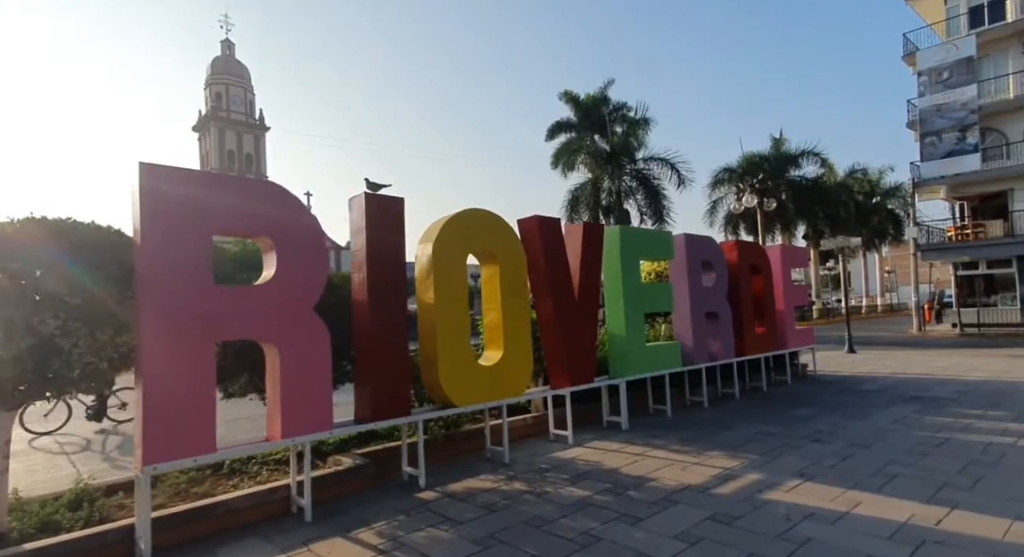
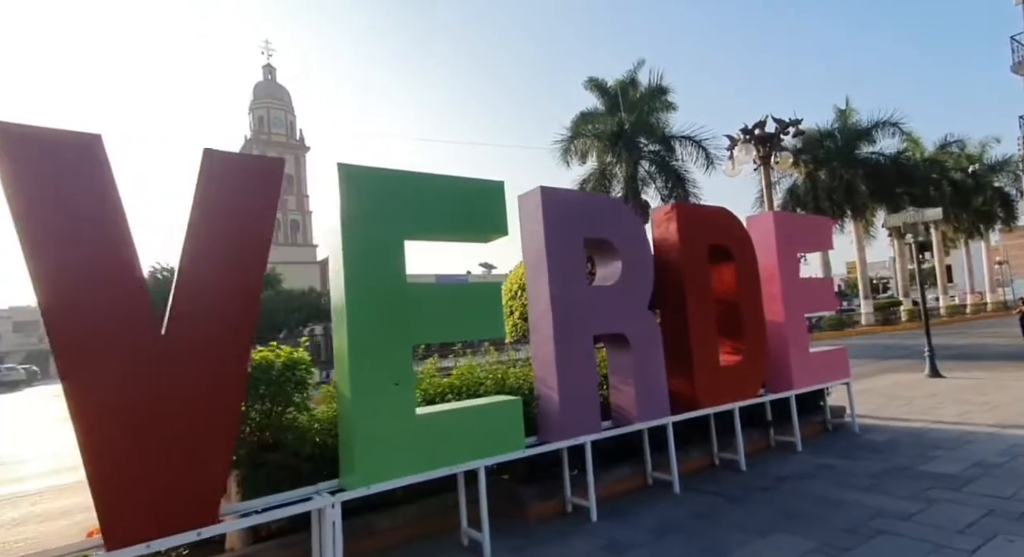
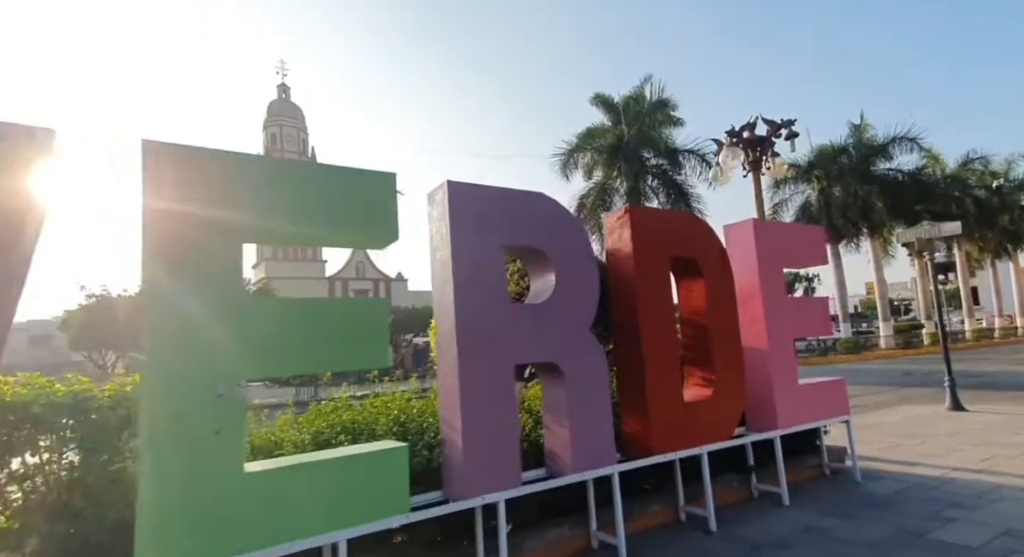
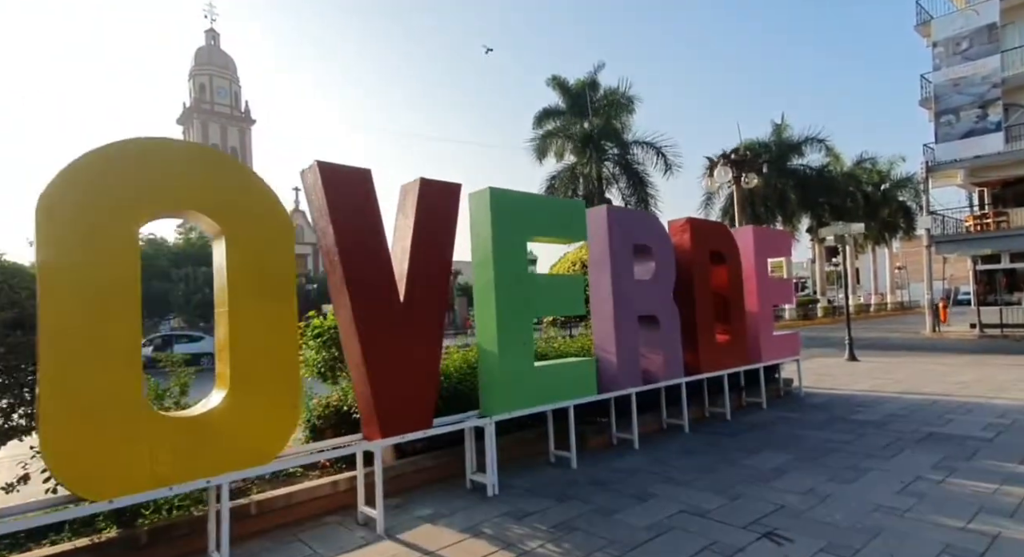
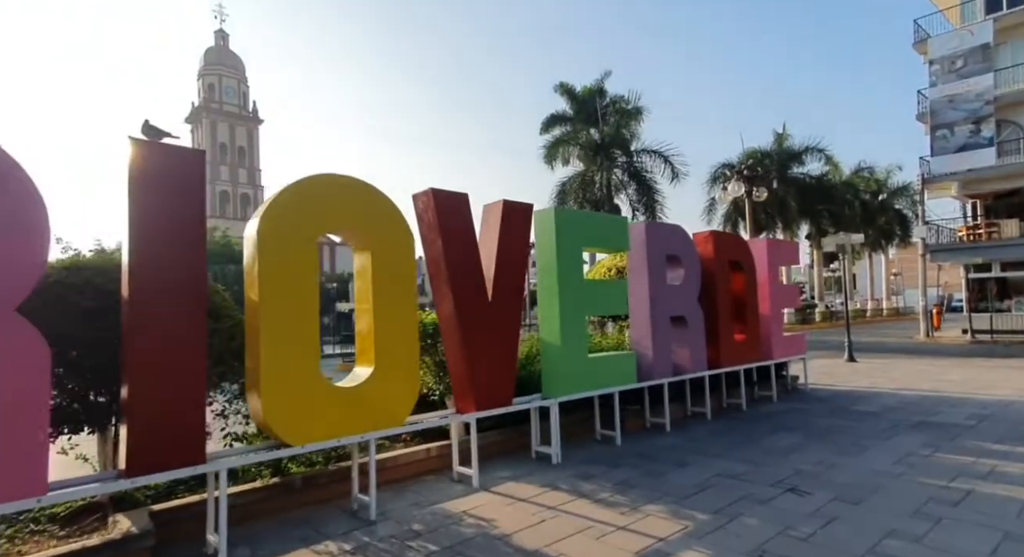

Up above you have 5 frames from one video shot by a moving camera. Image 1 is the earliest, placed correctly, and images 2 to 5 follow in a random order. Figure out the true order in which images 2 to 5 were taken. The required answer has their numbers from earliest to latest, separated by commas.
5, 4, 2, 3
